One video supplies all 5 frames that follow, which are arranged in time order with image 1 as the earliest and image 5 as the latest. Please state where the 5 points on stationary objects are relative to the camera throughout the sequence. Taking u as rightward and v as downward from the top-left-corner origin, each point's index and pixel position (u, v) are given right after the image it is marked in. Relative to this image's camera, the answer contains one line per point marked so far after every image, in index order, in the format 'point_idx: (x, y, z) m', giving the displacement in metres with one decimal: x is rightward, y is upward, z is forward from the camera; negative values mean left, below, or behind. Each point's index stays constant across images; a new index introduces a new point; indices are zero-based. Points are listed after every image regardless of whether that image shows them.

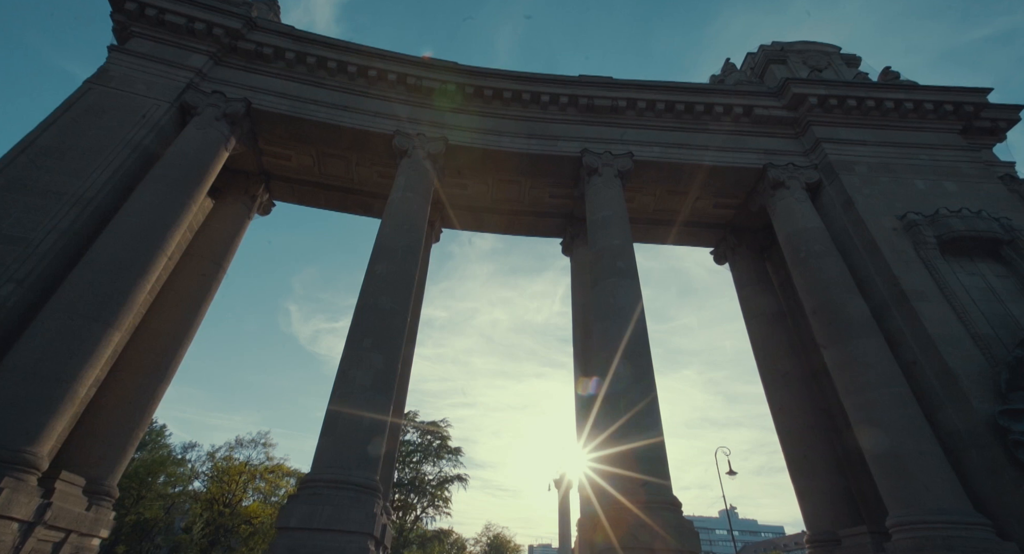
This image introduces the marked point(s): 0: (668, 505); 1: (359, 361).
0: (+5.6, -8.3, +18.5) m
1: (-6.2, -3.1, +20.1) m
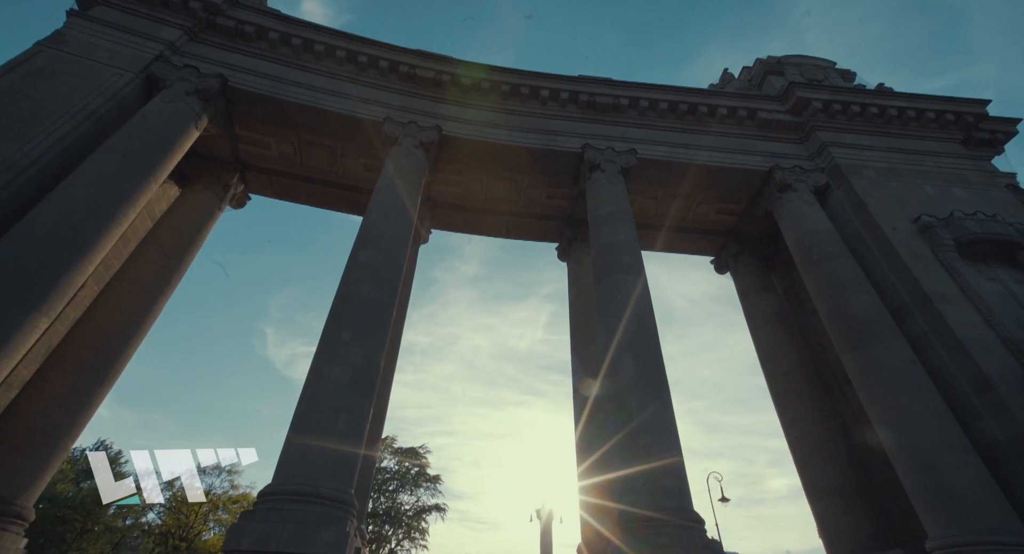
0: (+5.6, -7.8, +16.1) m
1: (-6.2, -2.6, +17.6) m
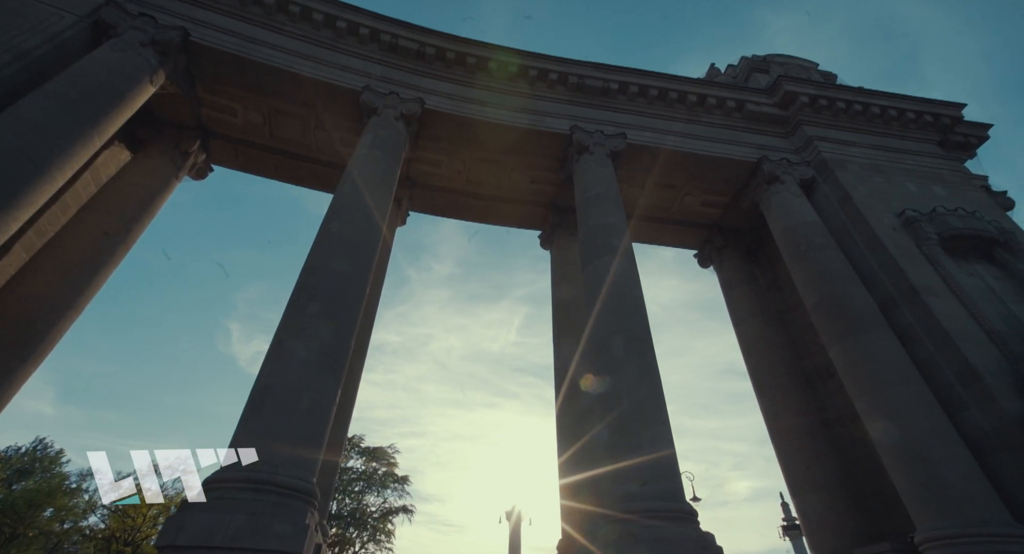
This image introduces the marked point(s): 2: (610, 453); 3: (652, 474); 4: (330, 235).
0: (+5.1, -7.1, +15.2) m
1: (-6.6, -1.6, +16.1) m
2: (+3.3, -5.9, +17.0) m
3: (+4.4, -6.2, +16.1) m
4: (-6.7, +1.6, +18.7) m
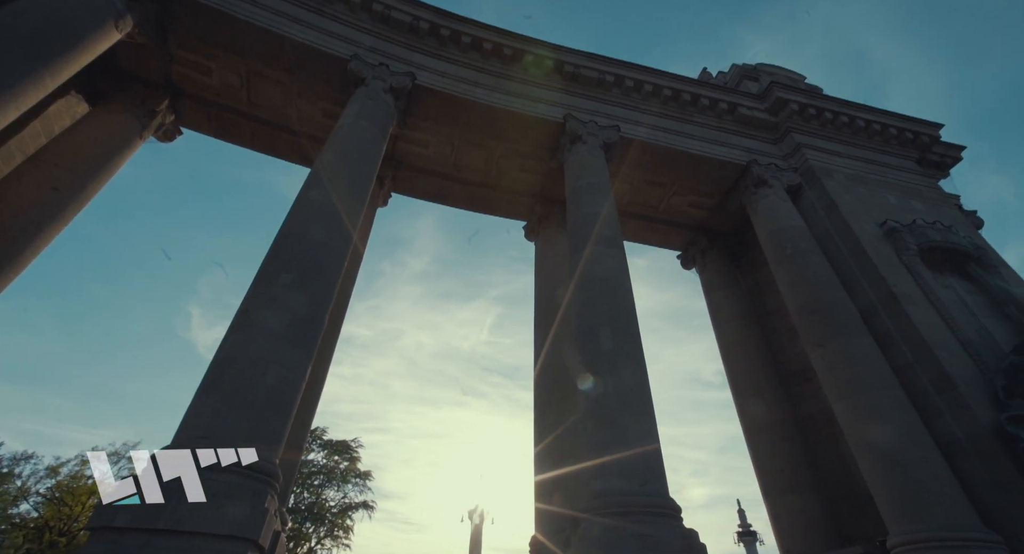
0: (+4.5, -6.8, +14.7) m
1: (-6.9, -0.6, +15.0) m
2: (+2.7, -5.4, +16.4) m
3: (+3.8, -5.8, +15.6) m
4: (-7.0, +2.5, +17.6) m
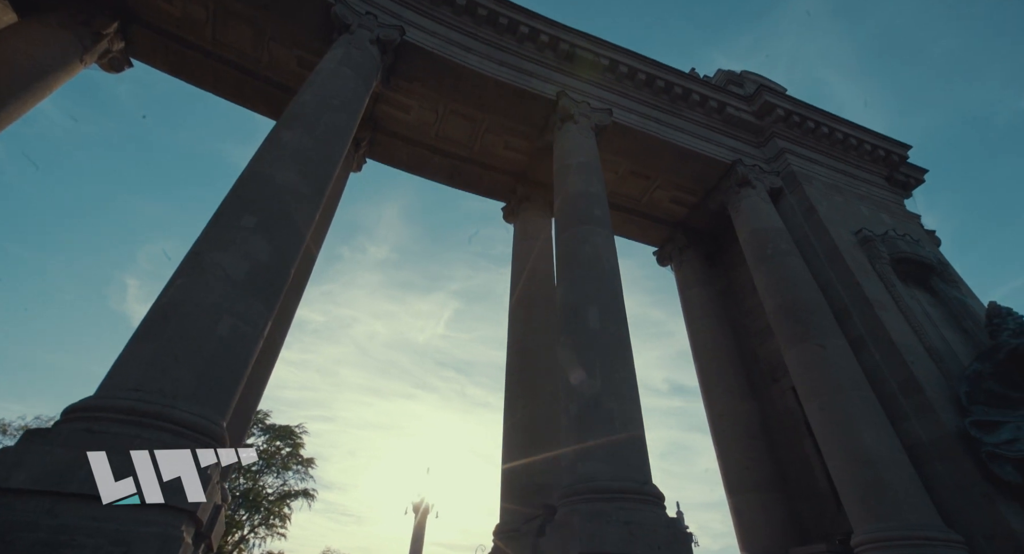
0: (+3.8, -6.1, +13.9) m
1: (-7.1, +0.9, +13.3) m
2: (+2.0, -4.6, +15.5) m
3: (+3.1, -5.1, +14.7) m
4: (-7.1, +4.0, +15.9) m
